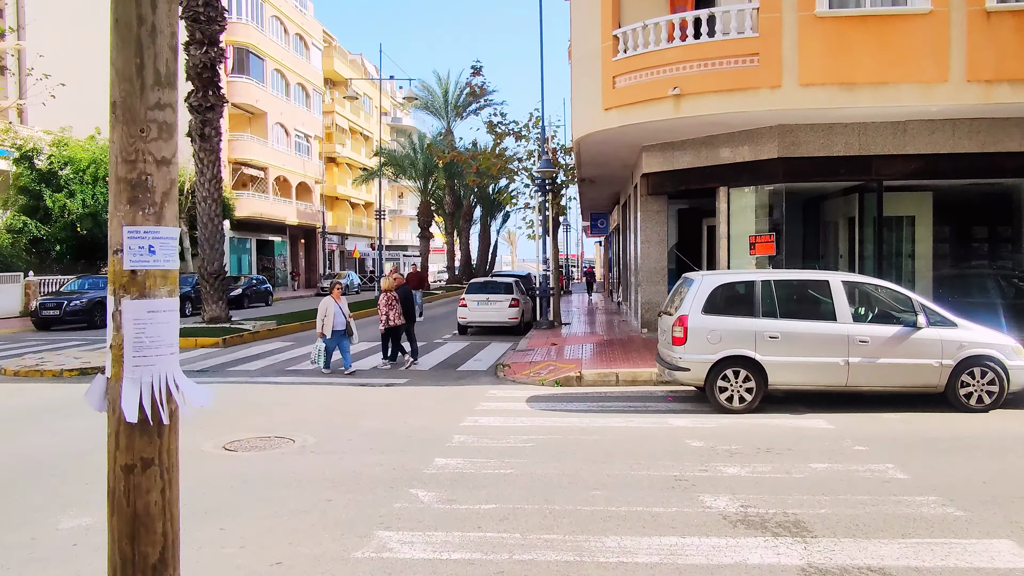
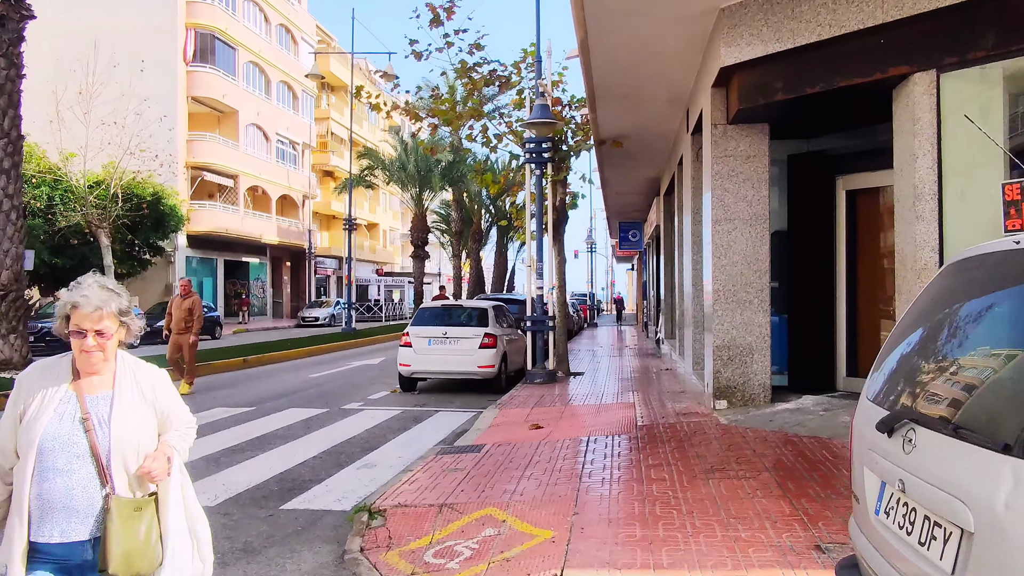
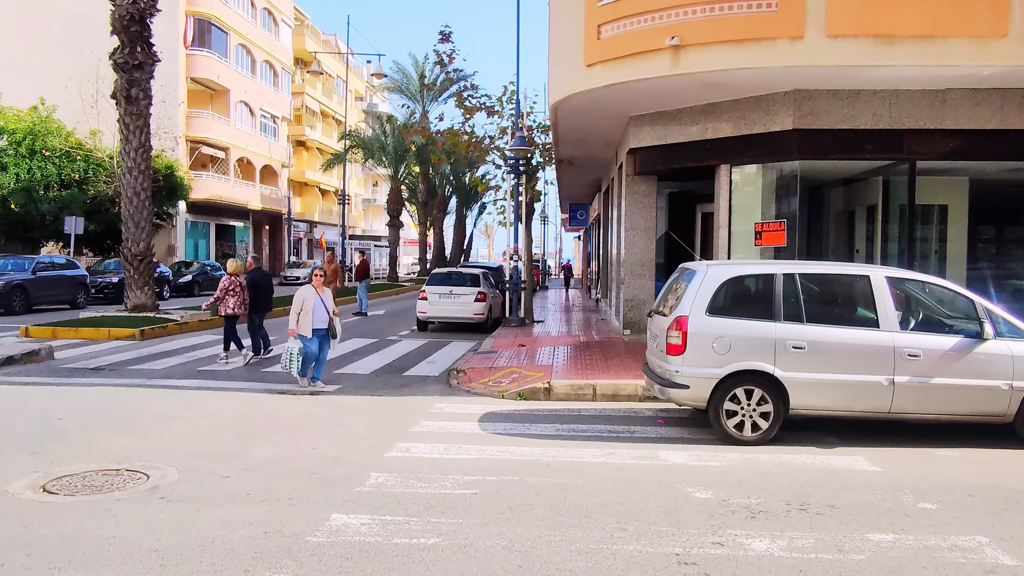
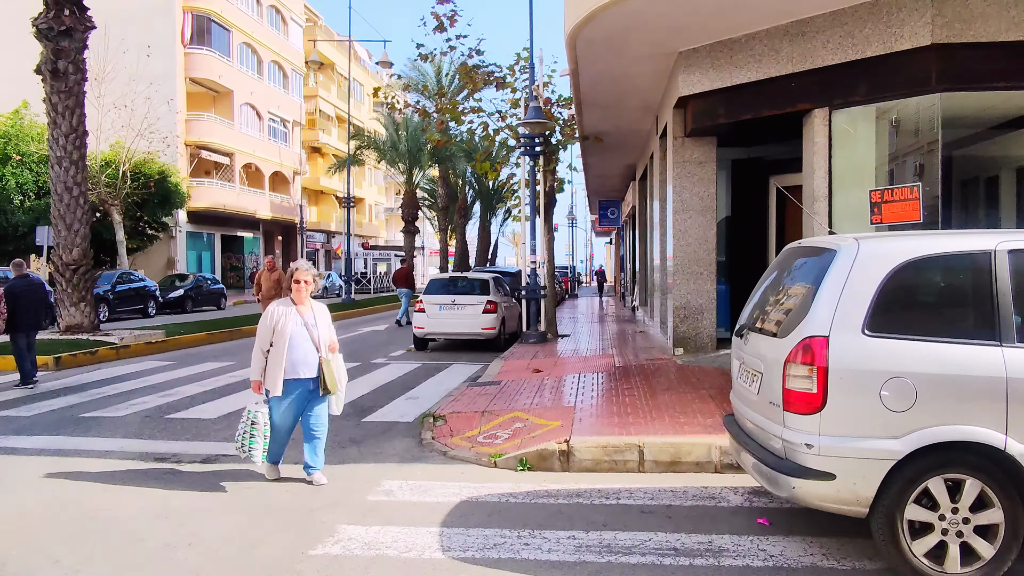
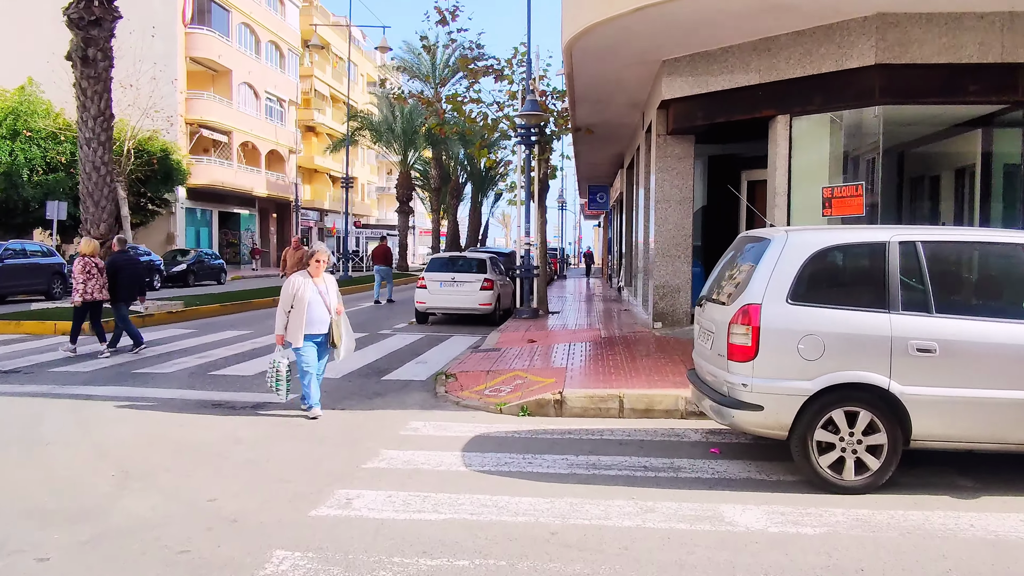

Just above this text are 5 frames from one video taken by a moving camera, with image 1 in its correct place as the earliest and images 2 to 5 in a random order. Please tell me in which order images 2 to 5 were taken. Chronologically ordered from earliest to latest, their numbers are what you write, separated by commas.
3, 5, 4, 2
